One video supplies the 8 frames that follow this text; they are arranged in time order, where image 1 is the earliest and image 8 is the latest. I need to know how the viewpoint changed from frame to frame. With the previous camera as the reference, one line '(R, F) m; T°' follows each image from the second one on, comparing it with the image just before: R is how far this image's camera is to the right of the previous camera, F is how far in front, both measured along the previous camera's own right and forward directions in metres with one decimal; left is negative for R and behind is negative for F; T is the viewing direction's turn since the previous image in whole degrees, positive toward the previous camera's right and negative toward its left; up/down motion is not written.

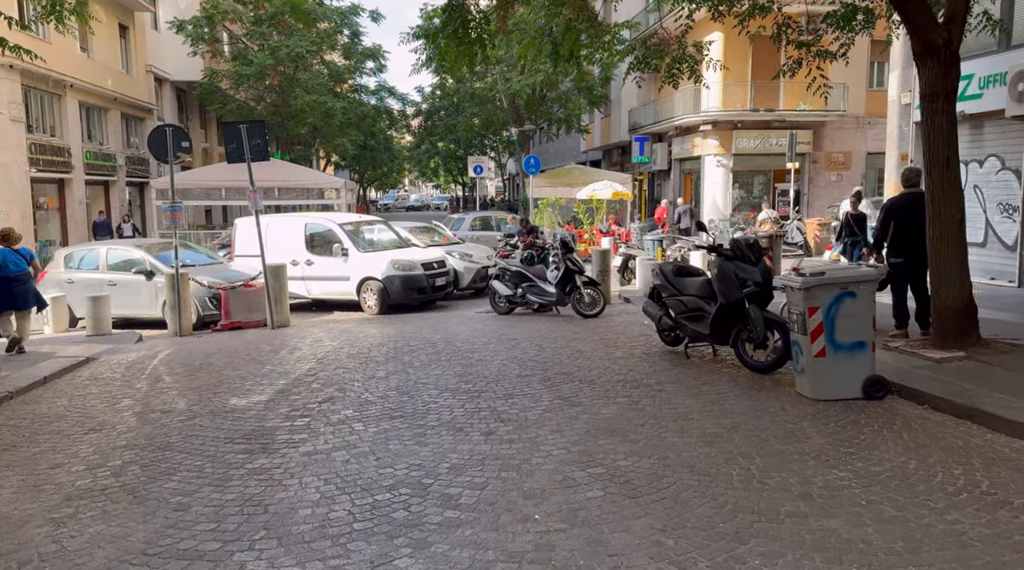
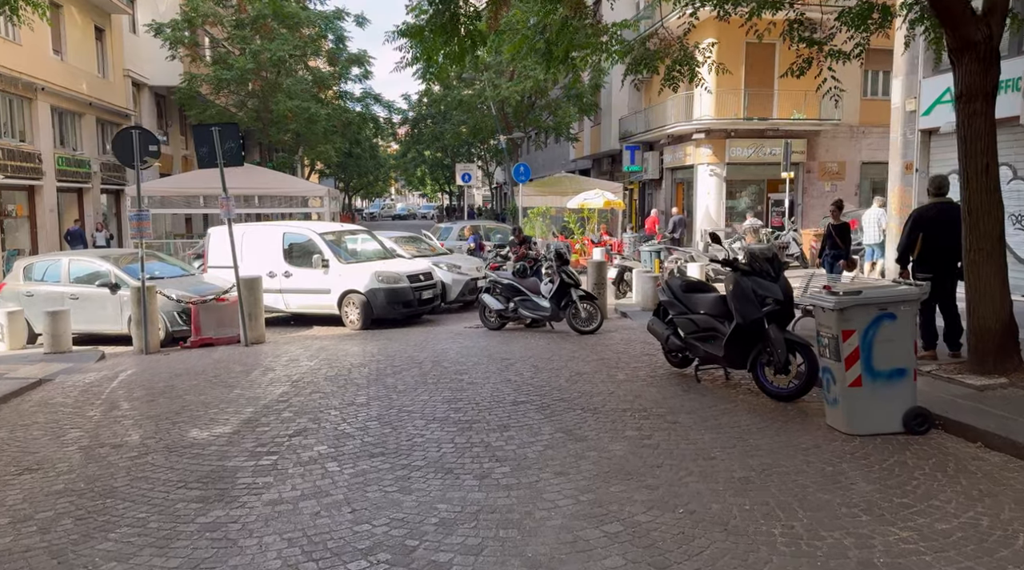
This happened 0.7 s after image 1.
(-0.1, +0.8) m; +1°
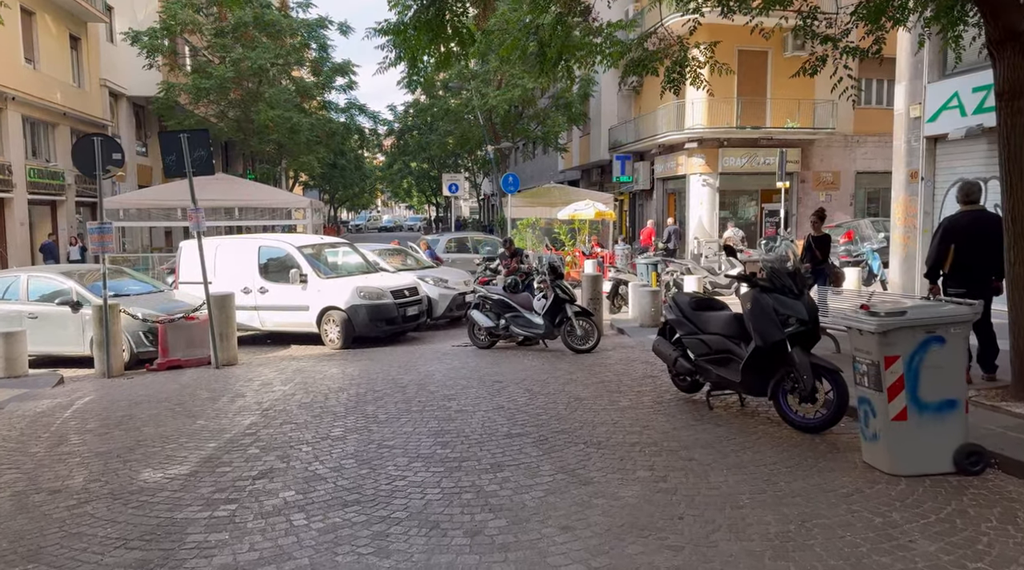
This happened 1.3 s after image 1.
(0.0, +0.7) m; +1°
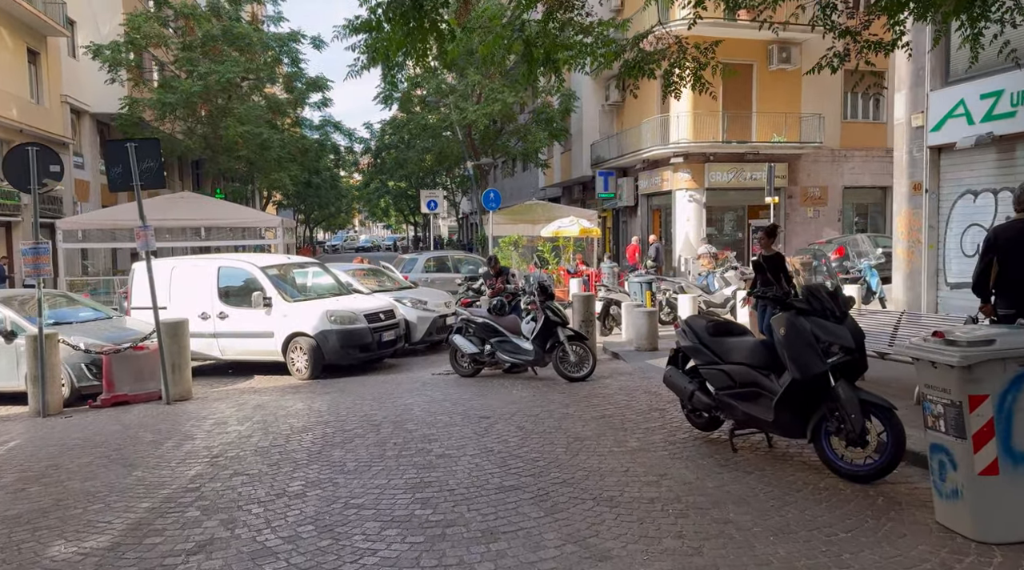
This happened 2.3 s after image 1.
(-0.1, +1.0) m; +2°
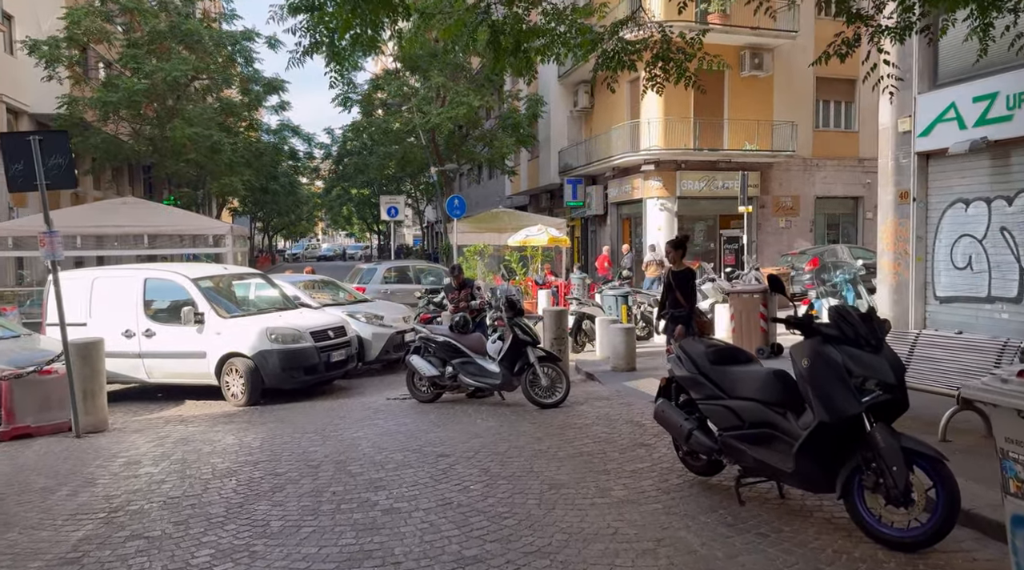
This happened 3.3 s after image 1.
(0.0, +1.1) m; +2°
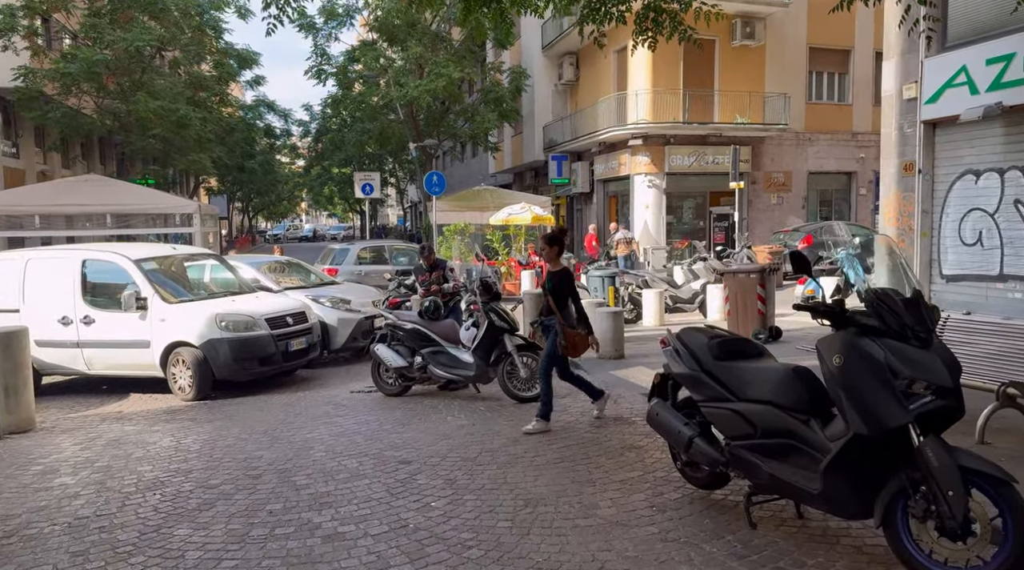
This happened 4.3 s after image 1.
(+0.1, +0.9) m; +1°
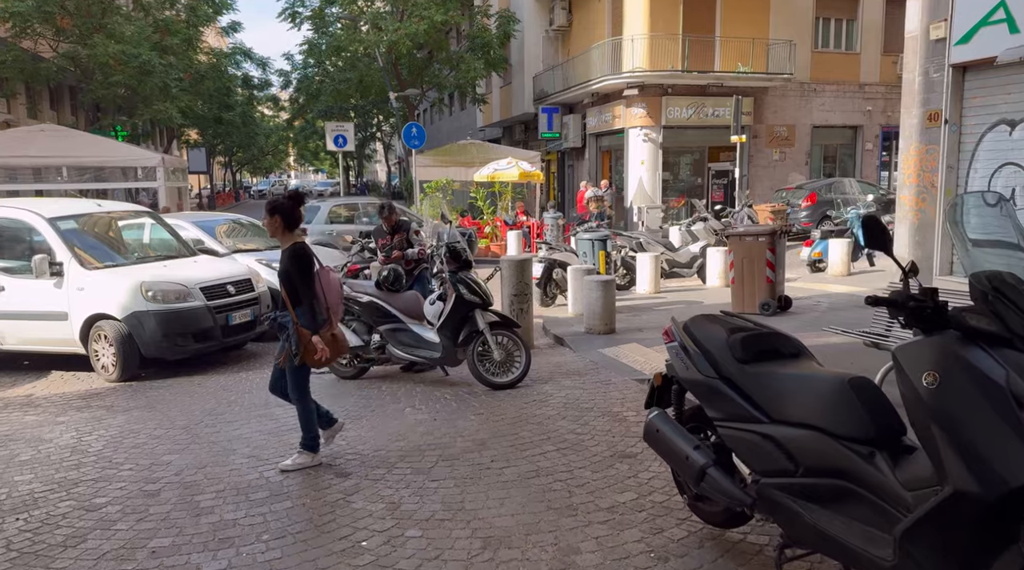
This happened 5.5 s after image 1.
(+0.2, +1.2) m; +1°
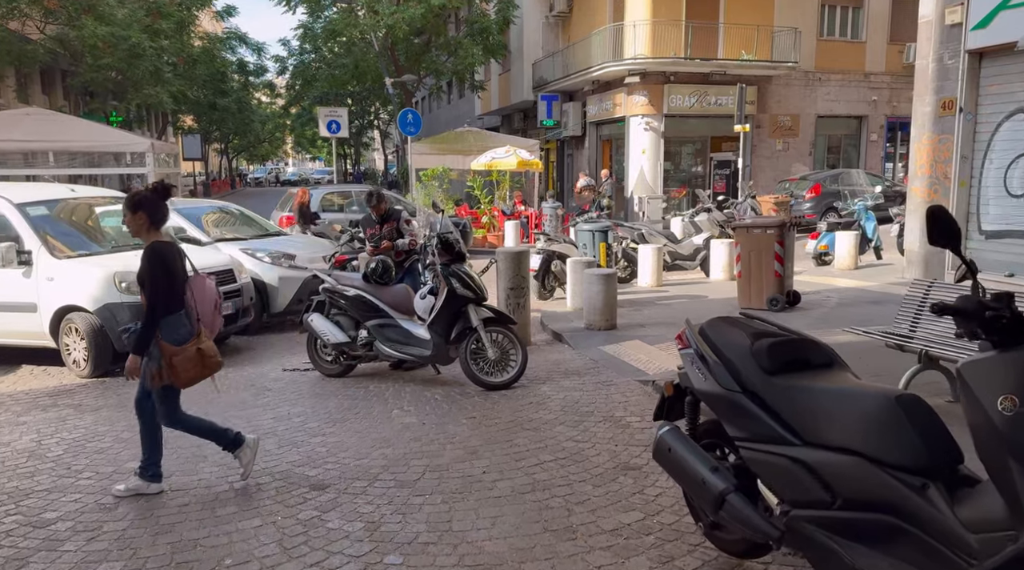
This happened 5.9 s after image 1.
(0.0, +0.4) m; 0°
